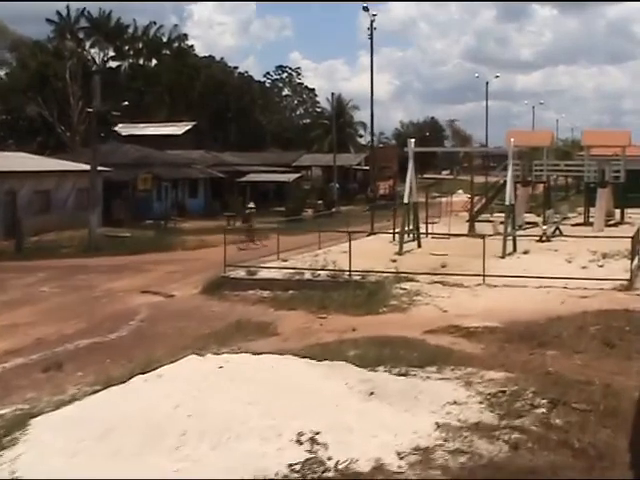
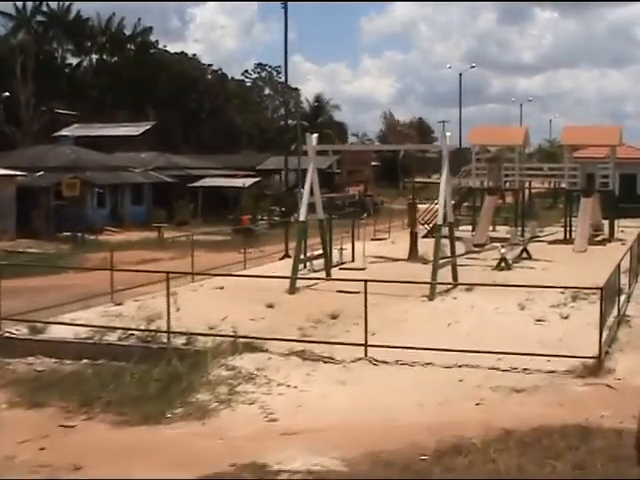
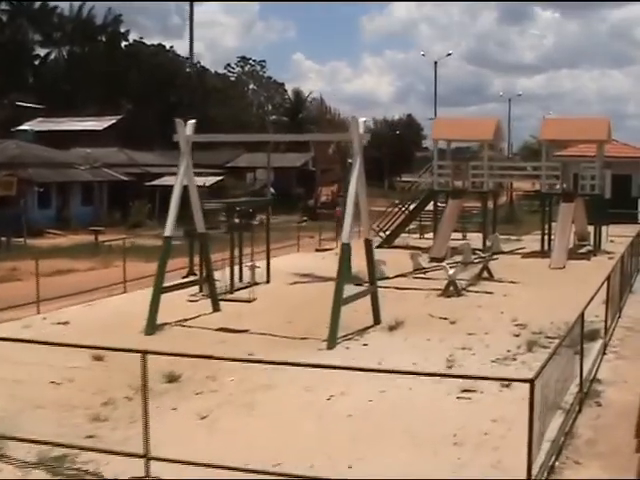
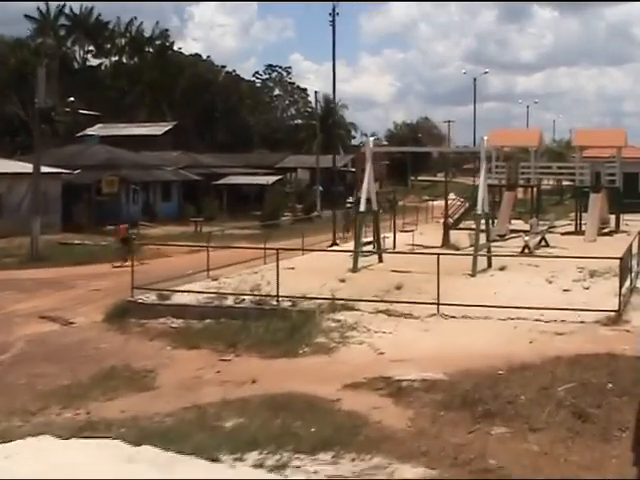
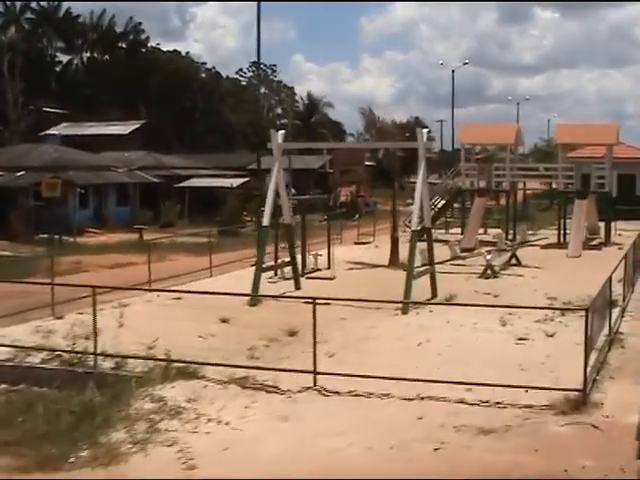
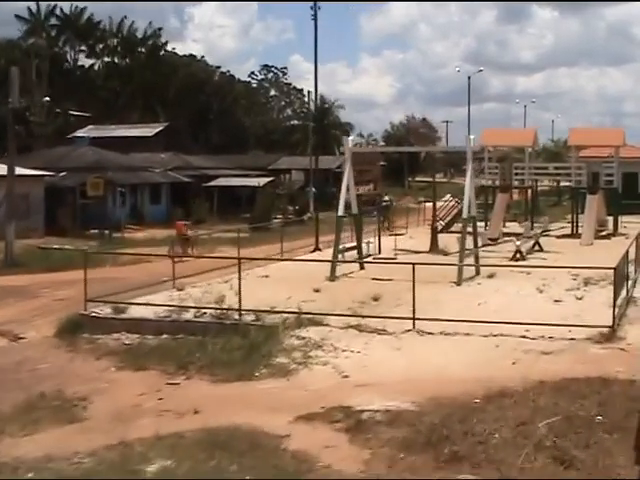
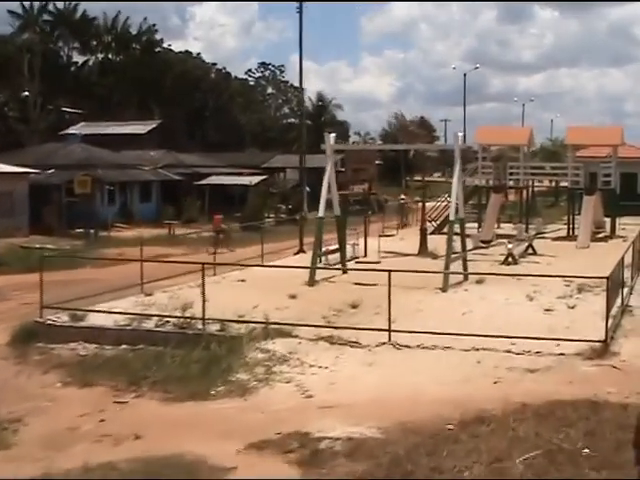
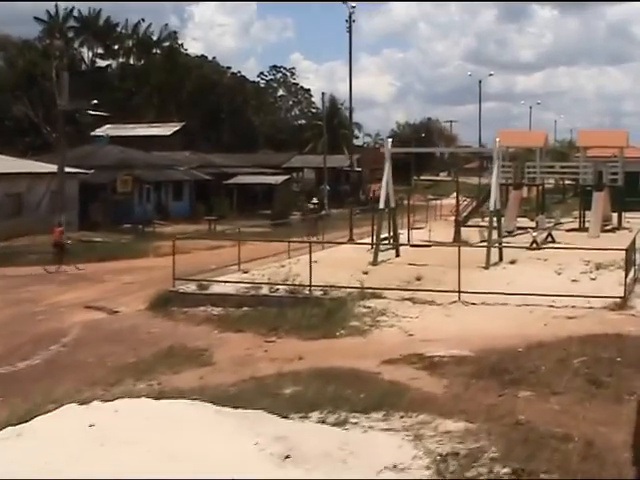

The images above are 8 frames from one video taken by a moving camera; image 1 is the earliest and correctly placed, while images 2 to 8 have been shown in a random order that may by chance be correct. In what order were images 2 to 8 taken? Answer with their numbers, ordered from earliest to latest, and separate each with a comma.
8, 4, 6, 7, 2, 5, 3
